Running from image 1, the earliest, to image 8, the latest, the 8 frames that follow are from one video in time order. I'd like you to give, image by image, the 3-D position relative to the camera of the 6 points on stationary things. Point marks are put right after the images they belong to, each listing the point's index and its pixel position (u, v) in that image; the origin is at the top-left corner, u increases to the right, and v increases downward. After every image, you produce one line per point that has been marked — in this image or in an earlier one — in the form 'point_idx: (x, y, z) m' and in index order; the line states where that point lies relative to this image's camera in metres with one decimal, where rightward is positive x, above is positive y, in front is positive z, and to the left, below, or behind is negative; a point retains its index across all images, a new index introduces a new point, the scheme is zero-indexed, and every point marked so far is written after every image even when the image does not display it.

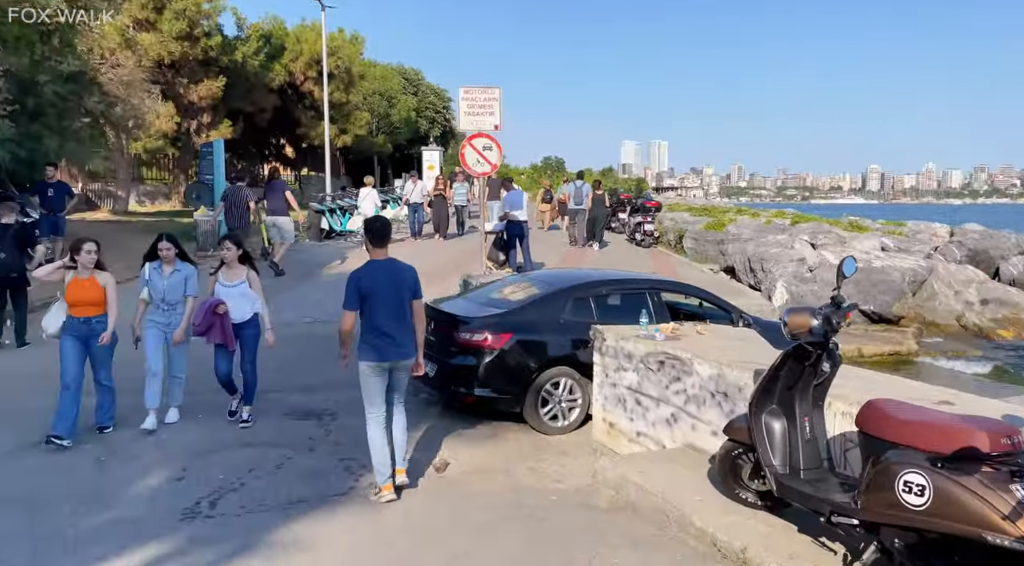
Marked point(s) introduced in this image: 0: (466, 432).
0: (-0.4, -1.4, +6.6) m
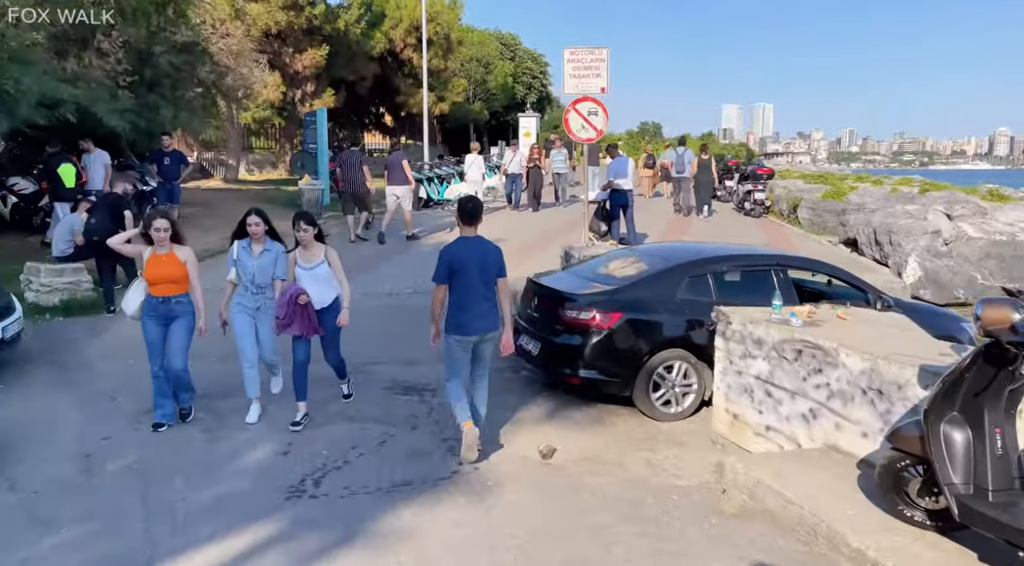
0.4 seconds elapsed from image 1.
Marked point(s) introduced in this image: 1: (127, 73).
0: (+0.5, -1.2, +6.3) m
1: (-6.1, +3.3, +11.4) m
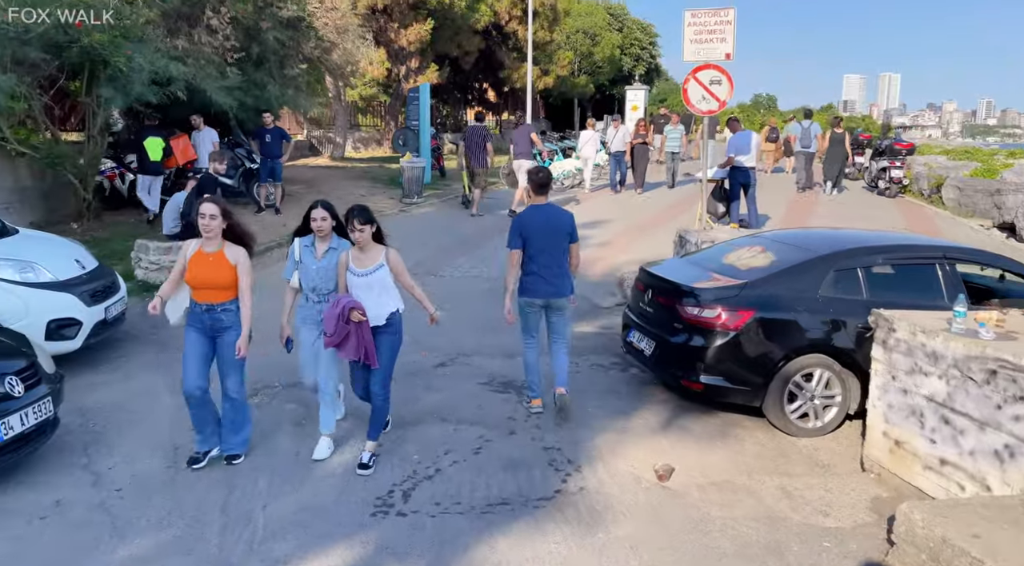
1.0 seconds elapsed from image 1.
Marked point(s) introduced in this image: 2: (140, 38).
0: (+1.4, -1.1, +5.5) m
1: (-4.4, +3.7, +11.3) m
2: (-5.0, +3.3, +9.6) m
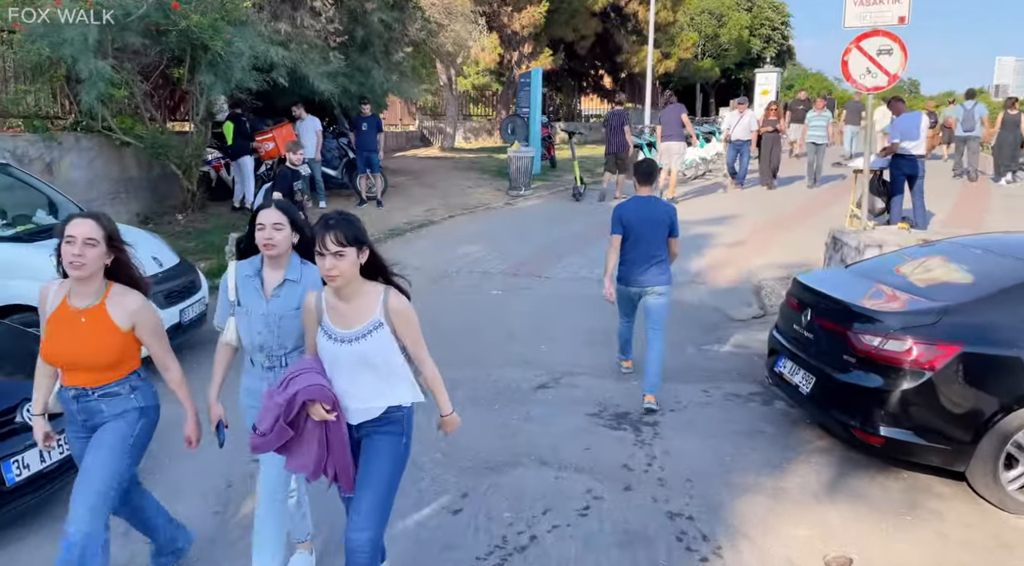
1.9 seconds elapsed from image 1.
0: (+2.1, -1.2, +4.3) m
1: (-2.6, +3.8, +10.8) m
2: (-3.5, +3.3, +9.2) m
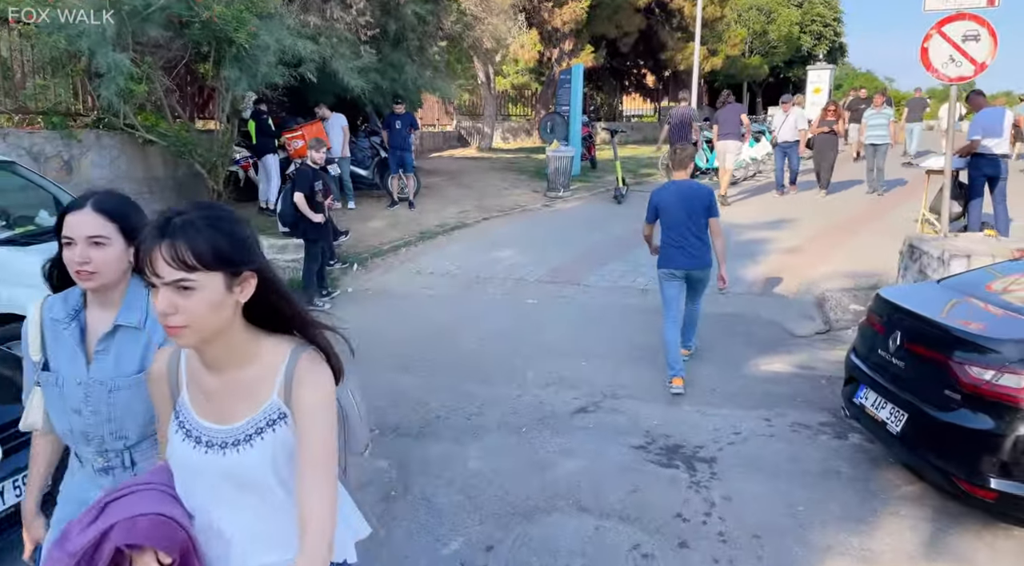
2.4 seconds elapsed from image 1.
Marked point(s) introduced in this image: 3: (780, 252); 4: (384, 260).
0: (+2.3, -1.3, +3.5) m
1: (-2.0, +3.7, +10.3) m
2: (-3.0, +3.3, +8.7) m
3: (+3.3, +0.4, +8.7) m
4: (-1.6, +0.3, +8.8) m
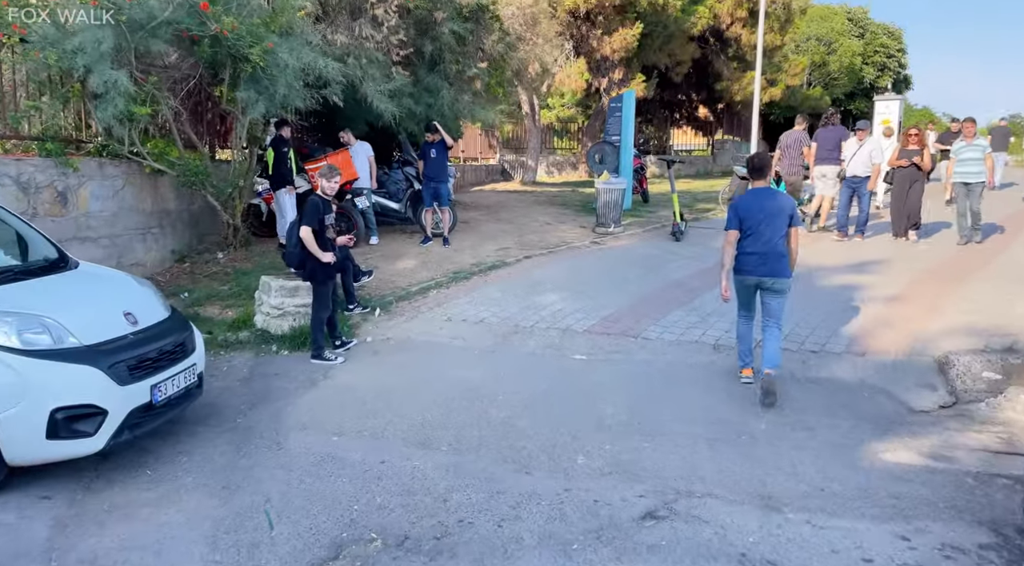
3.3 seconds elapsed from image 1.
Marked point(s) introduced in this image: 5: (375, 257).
0: (+2.4, -1.6, +2.1) m
1: (-1.4, +3.1, +9.4) m
2: (-2.5, +2.8, +7.9) m
3: (+3.7, -0.2, +7.4) m
4: (-1.1, -0.2, +7.7) m
5: (-1.8, +0.3, +9.3) m
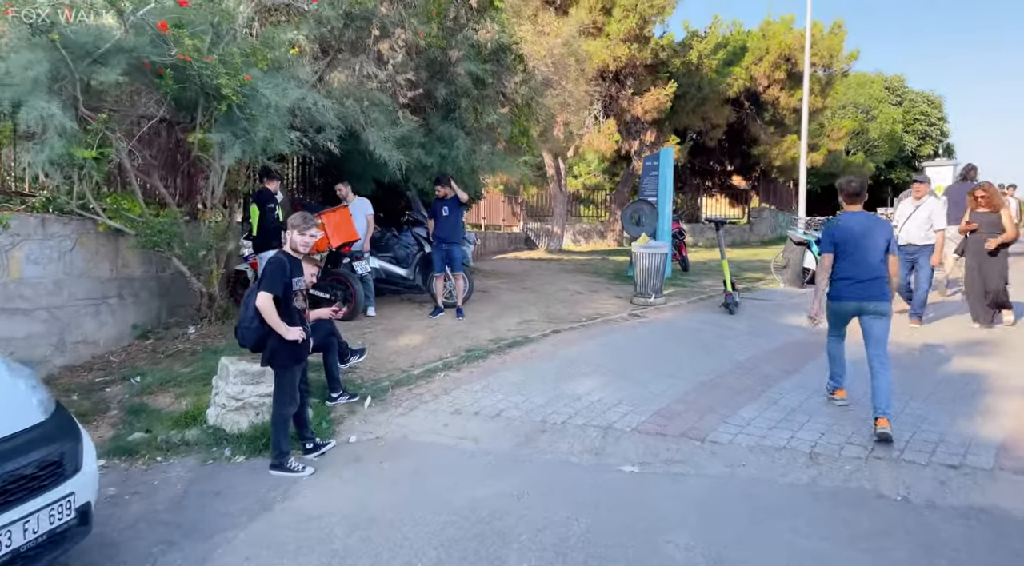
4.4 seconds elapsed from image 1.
0: (+2.4, -1.8, +0.4) m
1: (-1.1, +2.2, +8.2) m
2: (-2.2, +2.0, +6.7) m
3: (+4.0, -0.9, +5.6) m
4: (-0.9, -0.9, +6.2) m
5: (-1.5, -0.5, +7.8) m
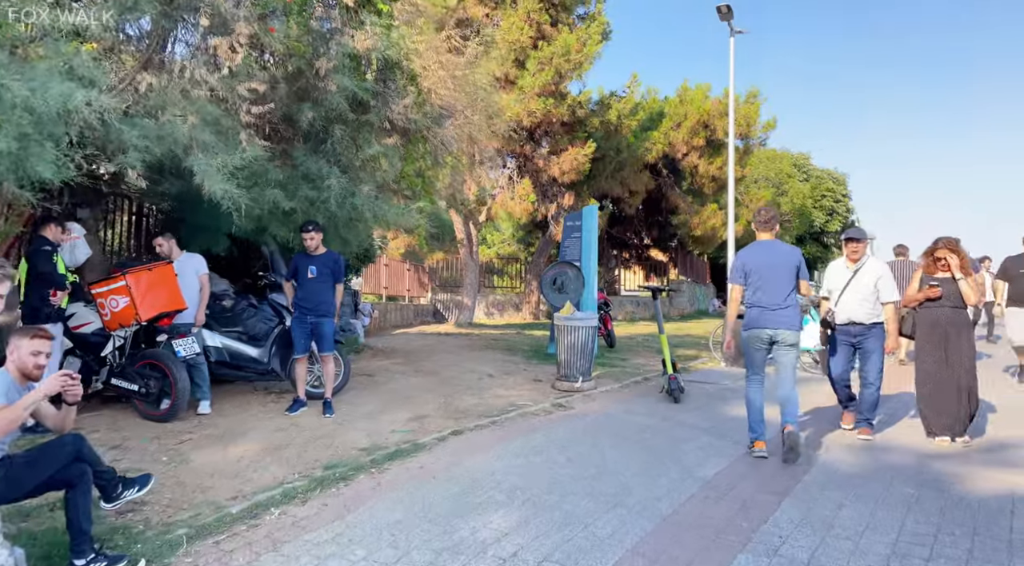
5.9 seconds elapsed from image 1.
0: (+2.4, -1.7, -1.5) m
1: (-2.1, +1.5, +6.2) m
2: (-3.0, +1.5, +4.6) m
3: (+3.3, -1.3, +4.0) m
4: (-1.6, -1.4, +3.9) m
5: (-2.4, -1.2, +5.5) m
